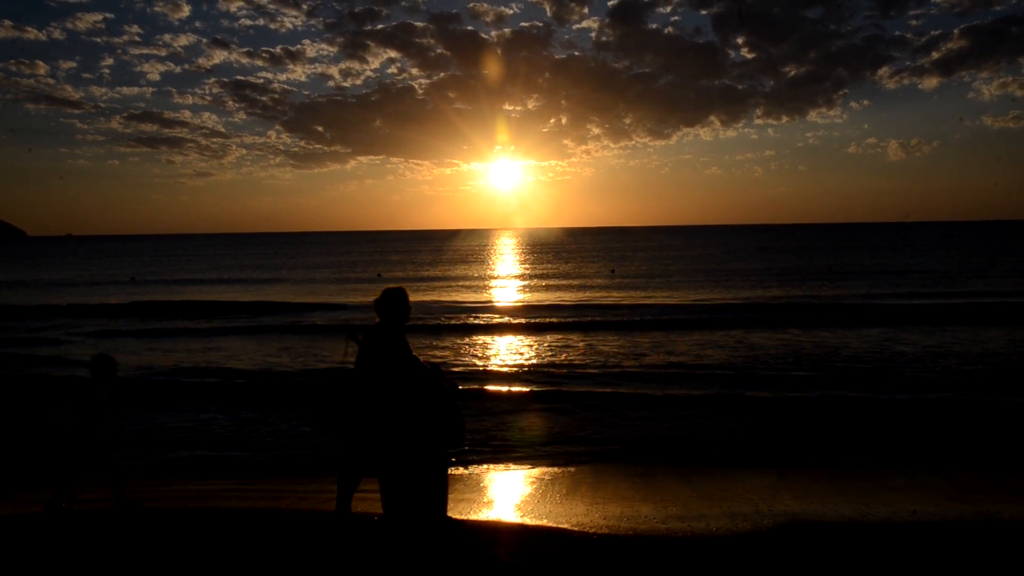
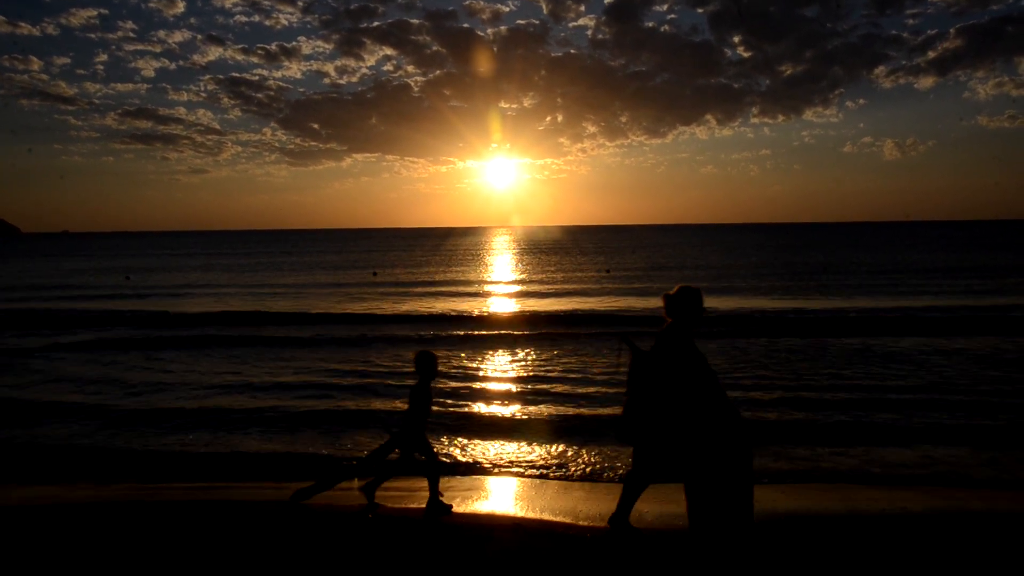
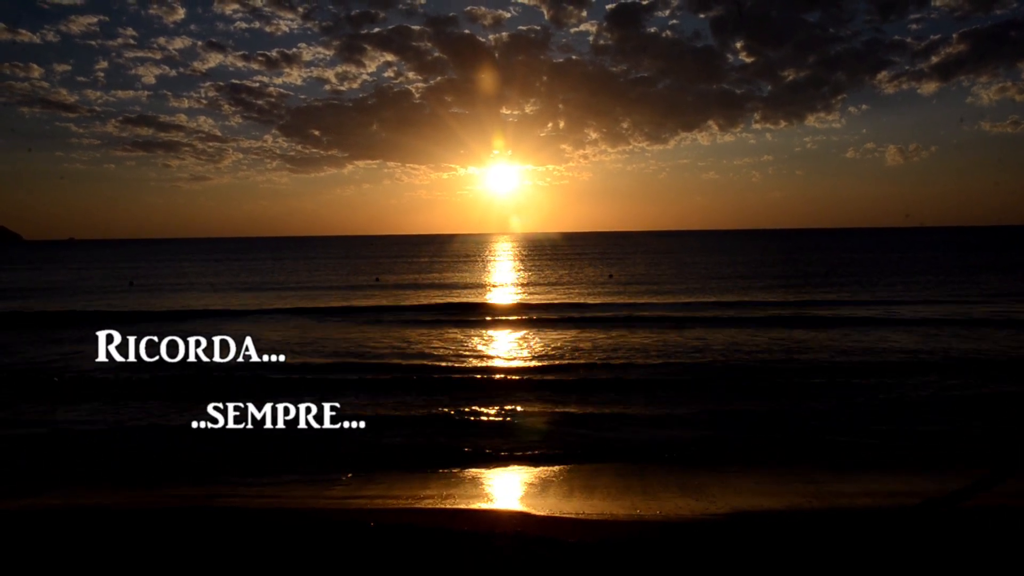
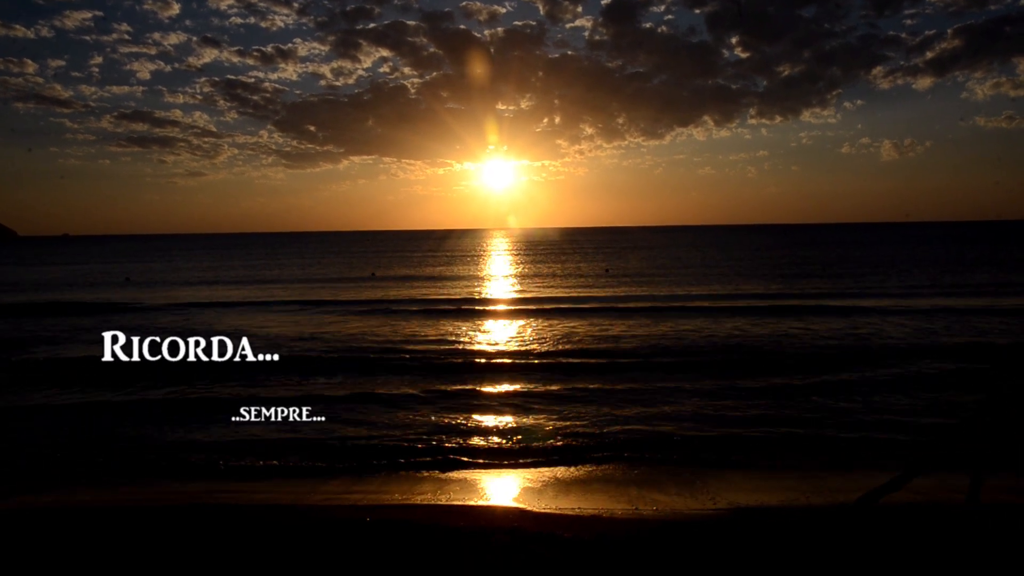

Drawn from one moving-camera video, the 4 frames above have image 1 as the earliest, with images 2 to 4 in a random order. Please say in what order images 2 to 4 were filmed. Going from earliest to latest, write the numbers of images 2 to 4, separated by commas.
2, 4, 3
